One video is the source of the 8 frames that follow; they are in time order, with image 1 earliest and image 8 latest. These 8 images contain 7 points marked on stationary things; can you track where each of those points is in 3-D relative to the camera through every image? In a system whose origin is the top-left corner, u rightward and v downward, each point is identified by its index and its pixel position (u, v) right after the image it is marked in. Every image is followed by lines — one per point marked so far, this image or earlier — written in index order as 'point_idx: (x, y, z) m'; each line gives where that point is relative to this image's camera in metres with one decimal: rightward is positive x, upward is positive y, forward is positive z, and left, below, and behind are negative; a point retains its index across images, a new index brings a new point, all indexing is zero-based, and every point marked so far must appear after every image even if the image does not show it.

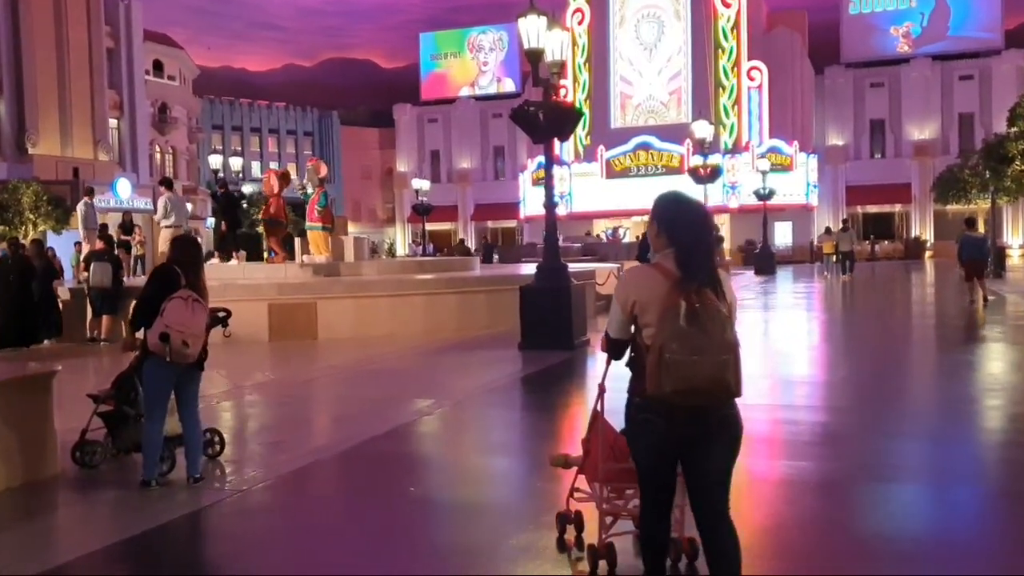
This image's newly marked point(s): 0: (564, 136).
0: (+0.7, +1.9, +11.5) m
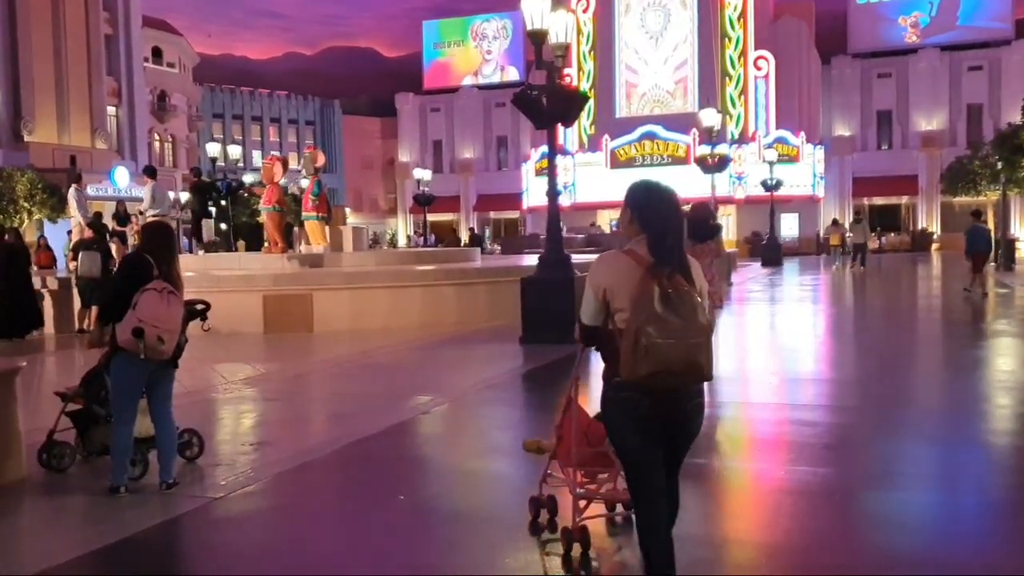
0: (+0.7, +2.0, +11.1) m
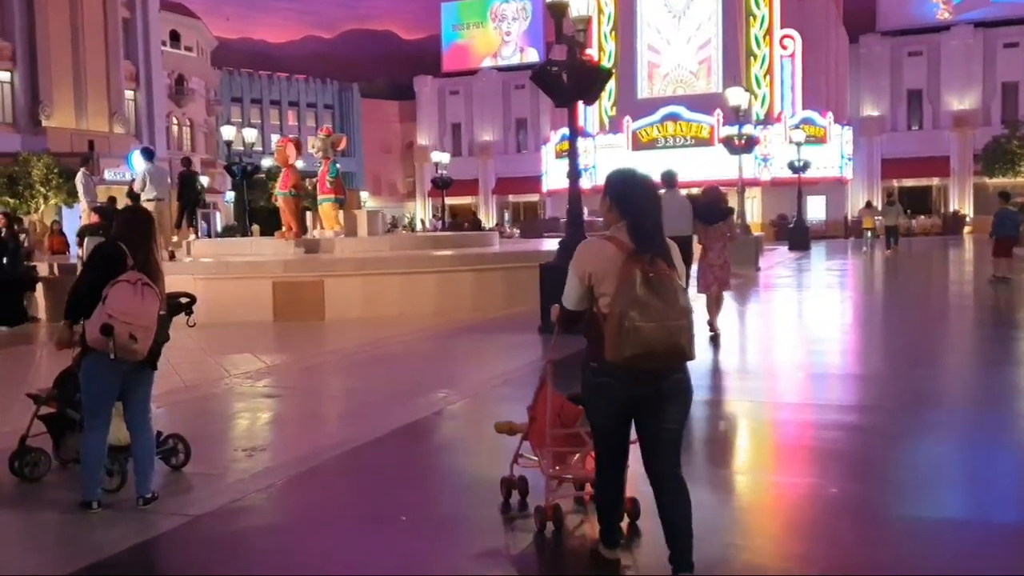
0: (+0.9, +2.2, +10.5) m
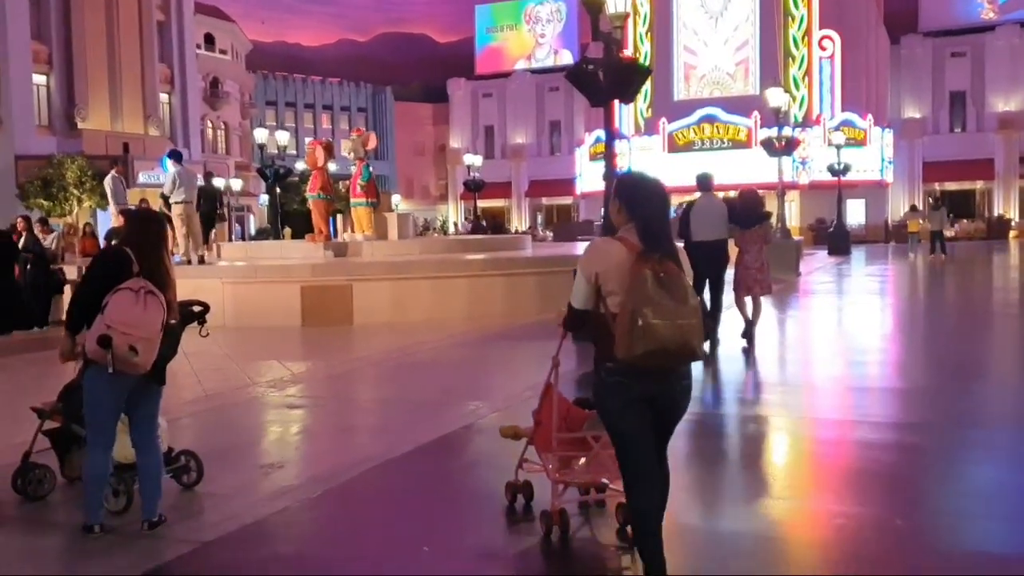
0: (+1.3, +2.1, +10.2) m
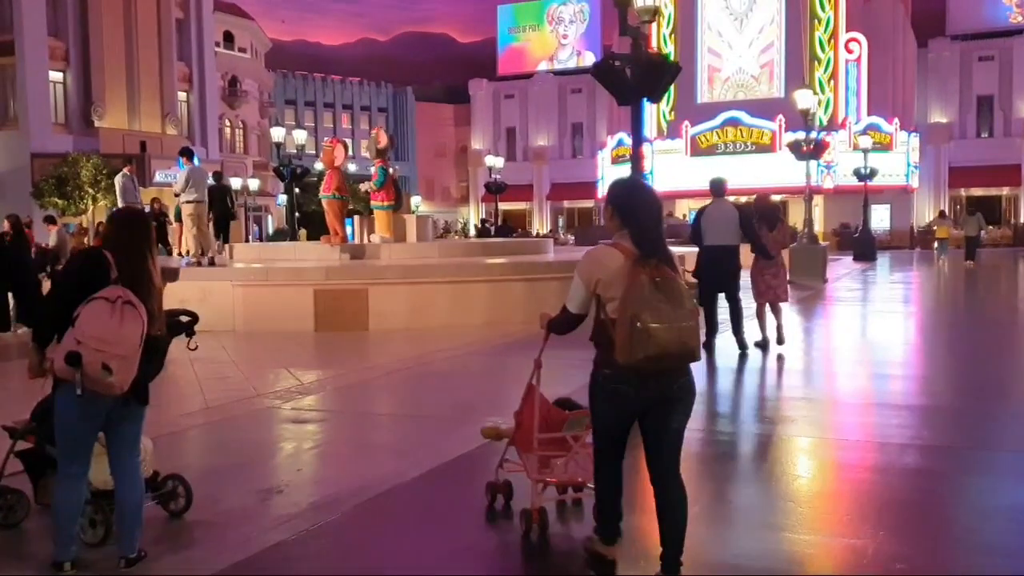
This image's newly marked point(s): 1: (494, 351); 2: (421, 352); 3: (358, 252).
0: (+1.5, +2.0, +9.7) m
1: (-0.2, -0.7, +10.2) m
2: (-1.0, -0.7, +10.2) m
3: (-2.5, +0.6, +15.0) m
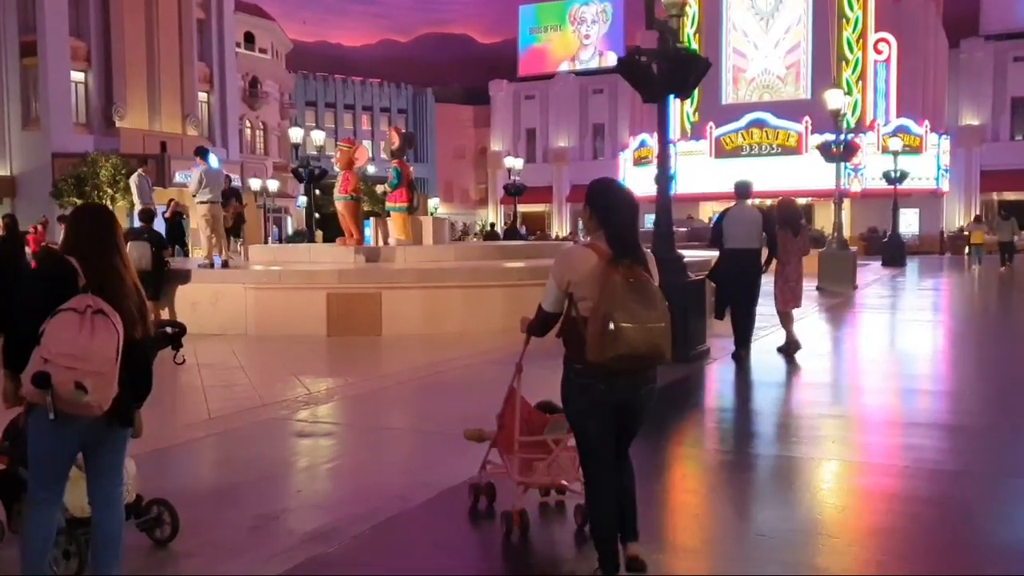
0: (+1.7, +2.0, +9.3) m
1: (0.0, -0.7, +9.8) m
2: (-0.8, -0.8, +9.8) m
3: (-2.2, +0.5, +14.7) m
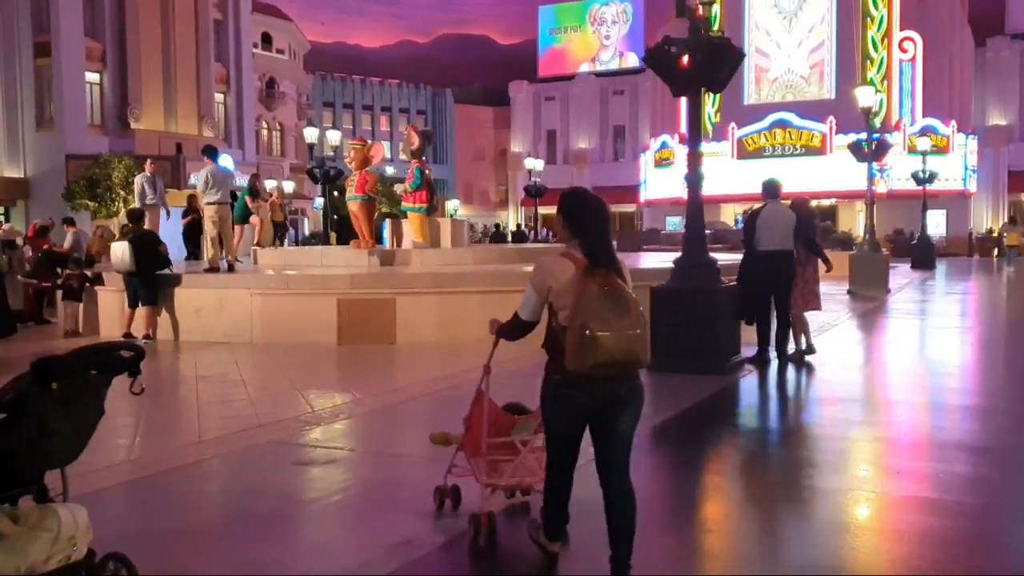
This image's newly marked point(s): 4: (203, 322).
0: (+1.9, +1.9, +8.7) m
1: (+0.2, -0.8, +9.3) m
2: (-0.6, -0.8, +9.3) m
3: (-1.9, +0.5, +14.2) m
4: (-4.0, -0.4, +12.1) m
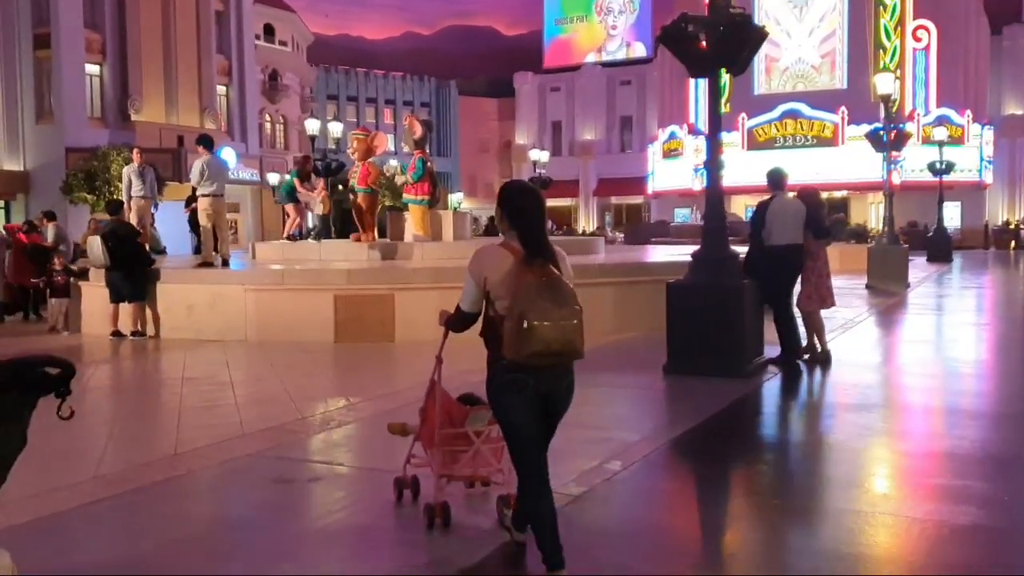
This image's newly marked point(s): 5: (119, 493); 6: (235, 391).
0: (+2.0, +1.9, +8.1) m
1: (+0.3, -0.8, +8.8) m
2: (-0.5, -0.8, +8.8) m
3: (-1.8, +0.5, +13.7) m
4: (-4.0, -0.4, +11.6) m
5: (-2.3, -1.1, +5.2) m
6: (-2.4, -0.9, +8.2) m
